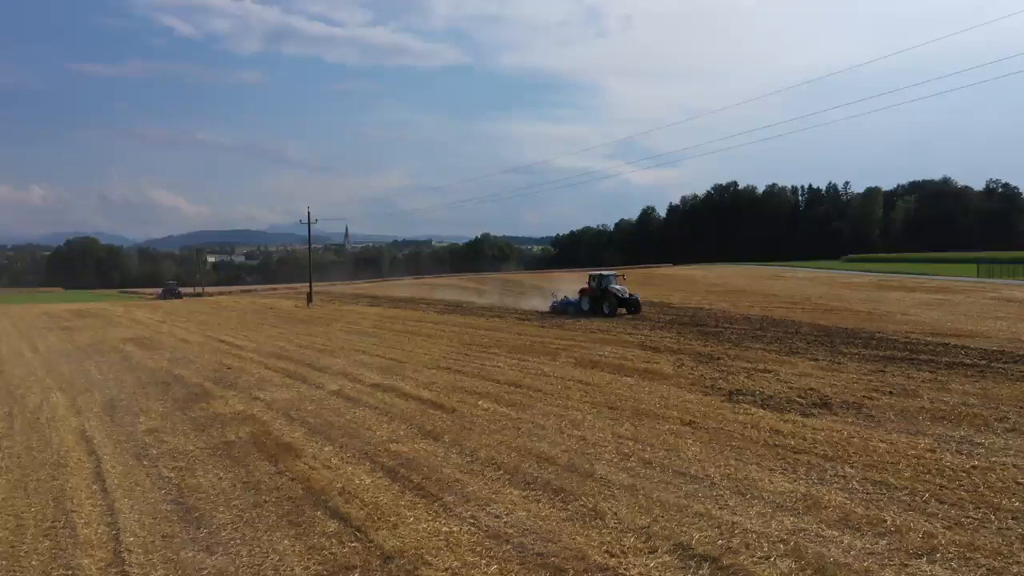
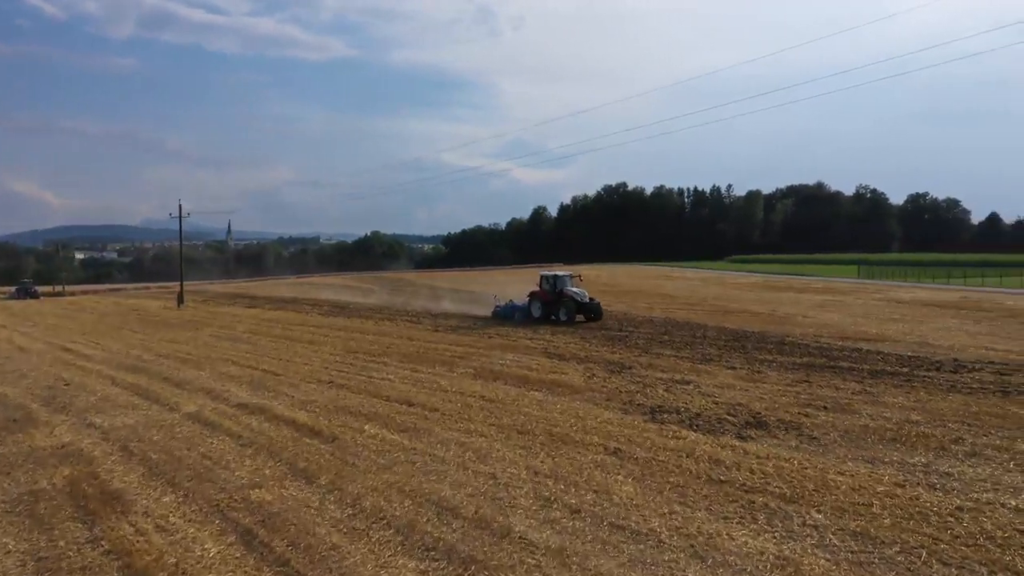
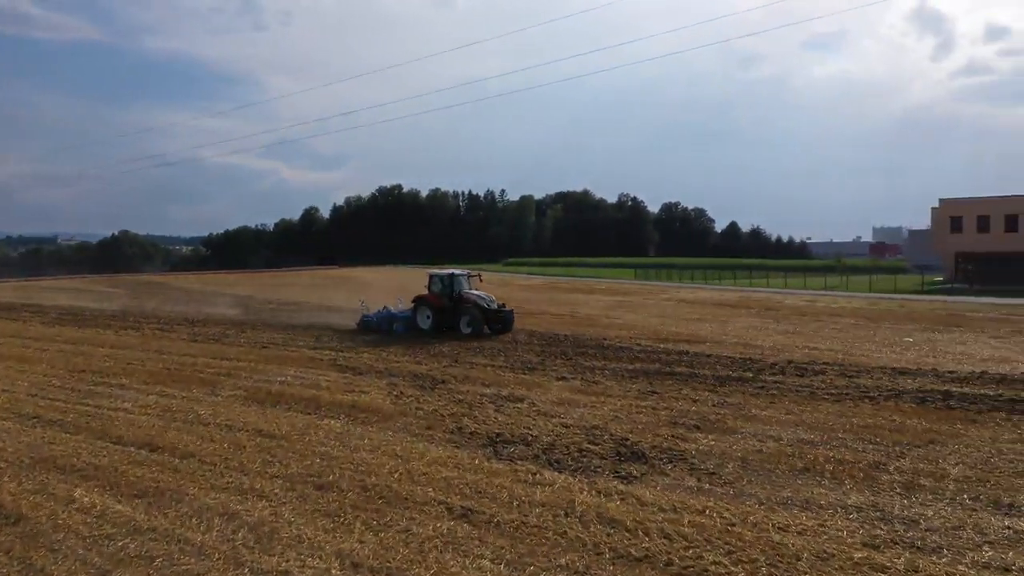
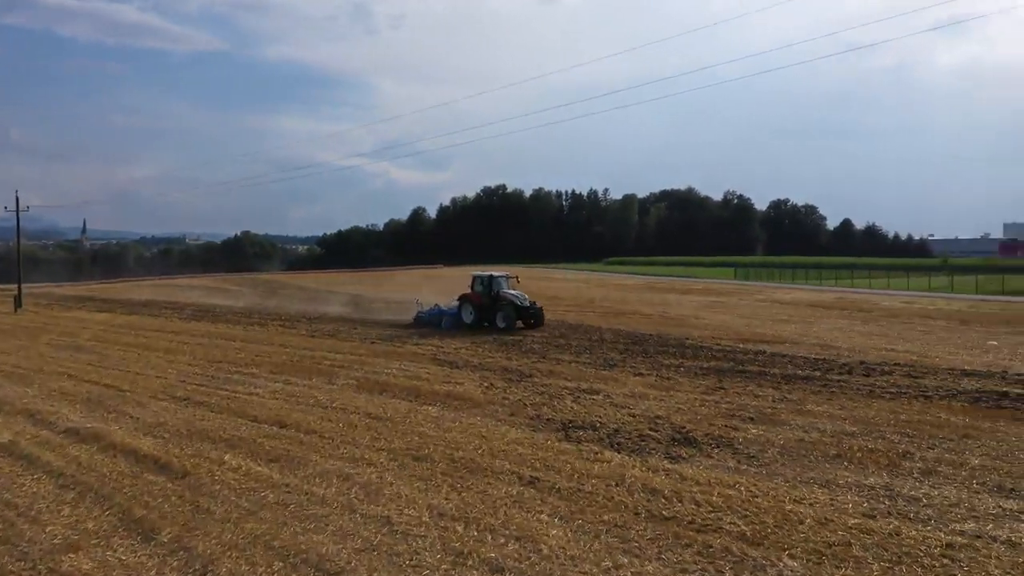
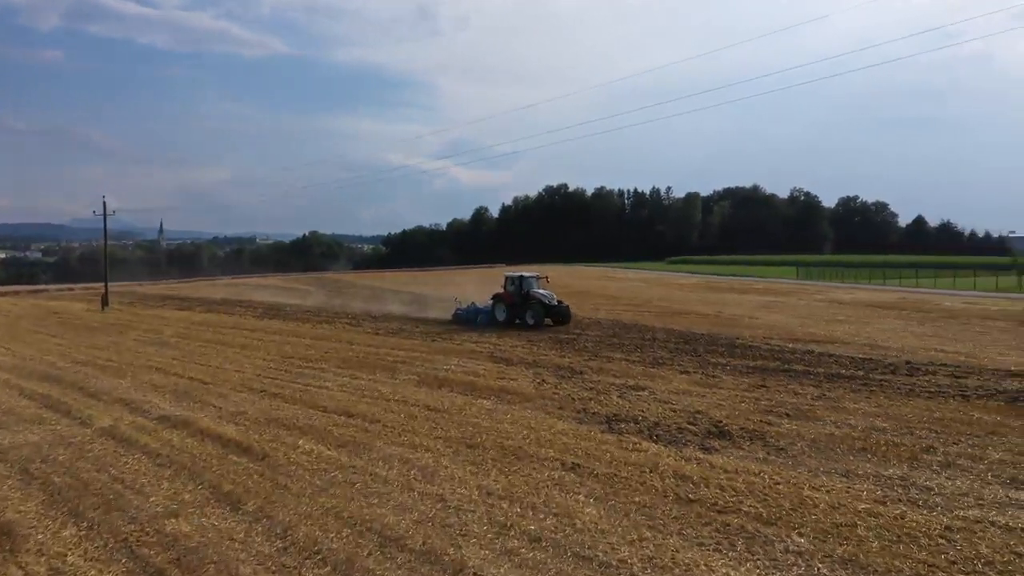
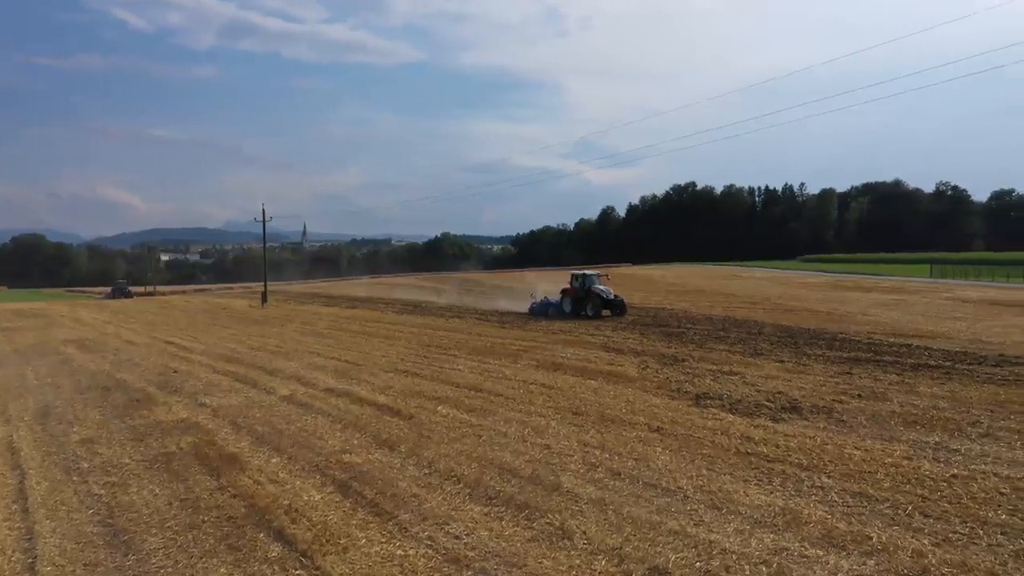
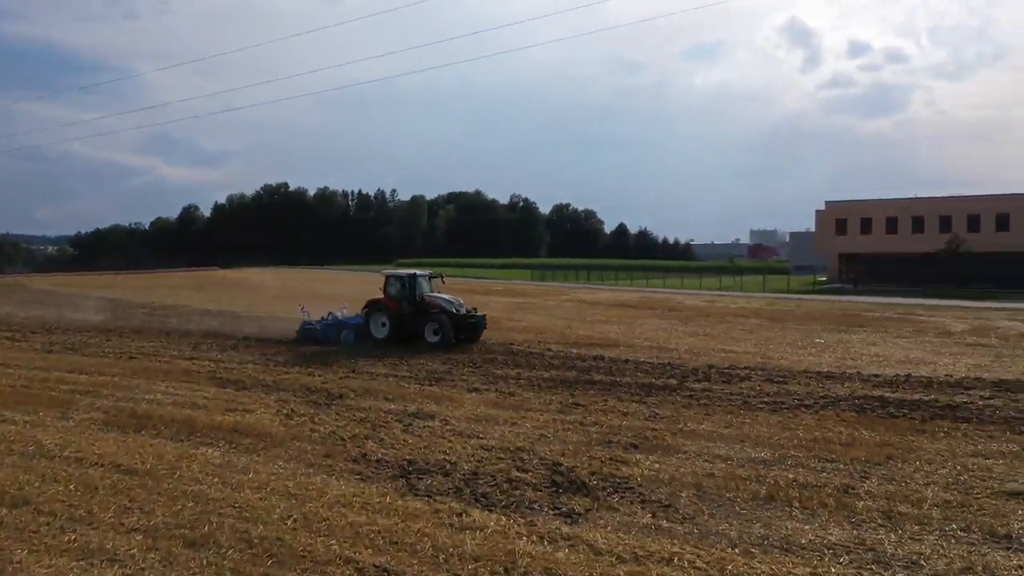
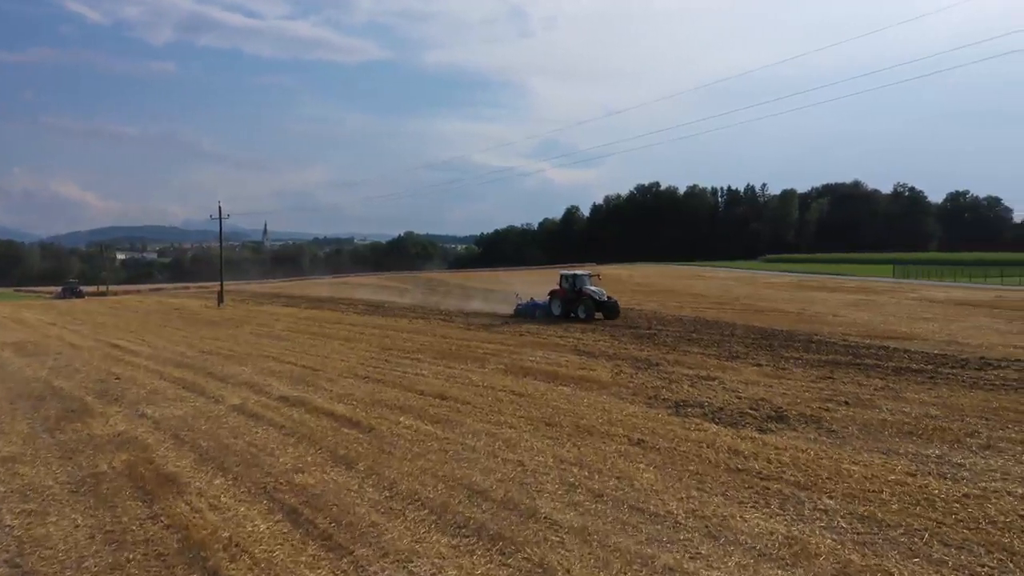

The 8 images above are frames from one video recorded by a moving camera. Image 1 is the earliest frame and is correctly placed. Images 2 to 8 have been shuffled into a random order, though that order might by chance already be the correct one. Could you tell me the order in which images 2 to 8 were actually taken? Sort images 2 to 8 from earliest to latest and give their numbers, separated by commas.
6, 8, 2, 5, 4, 3, 7
